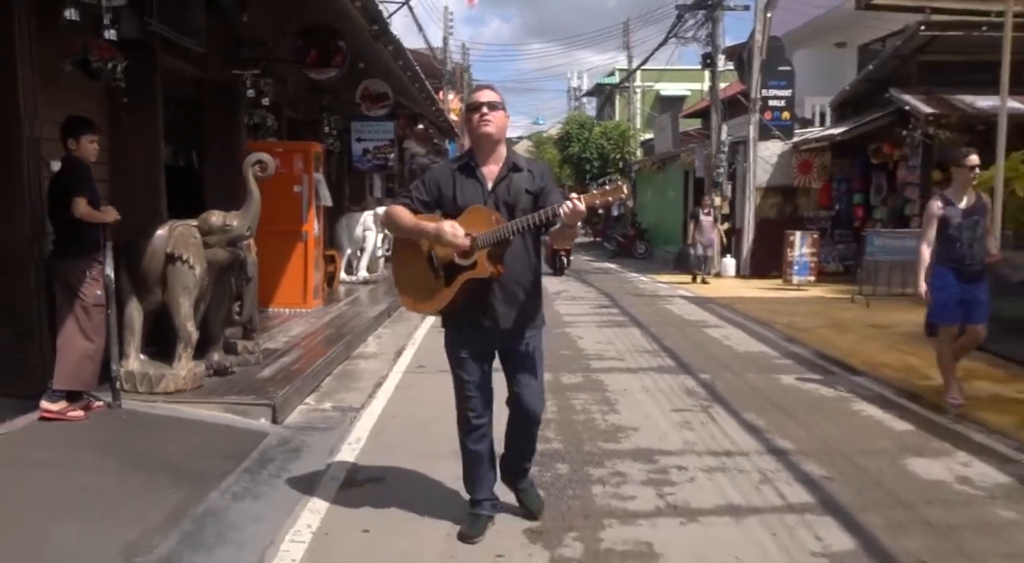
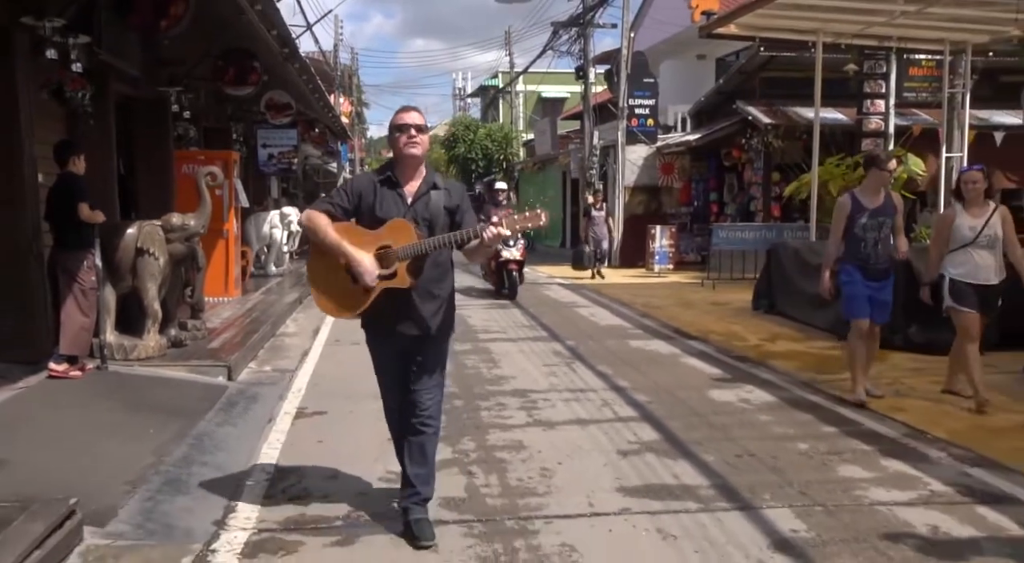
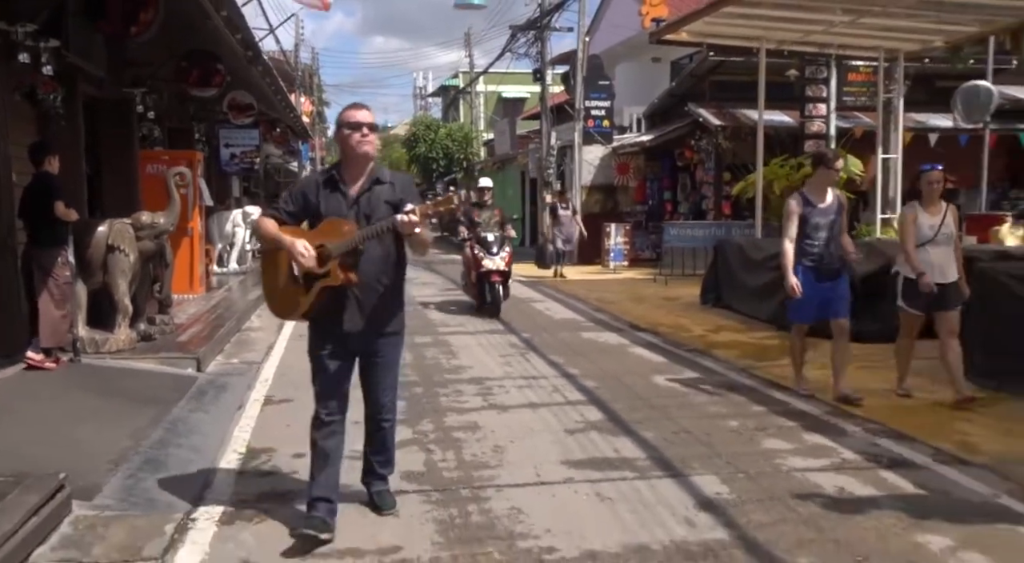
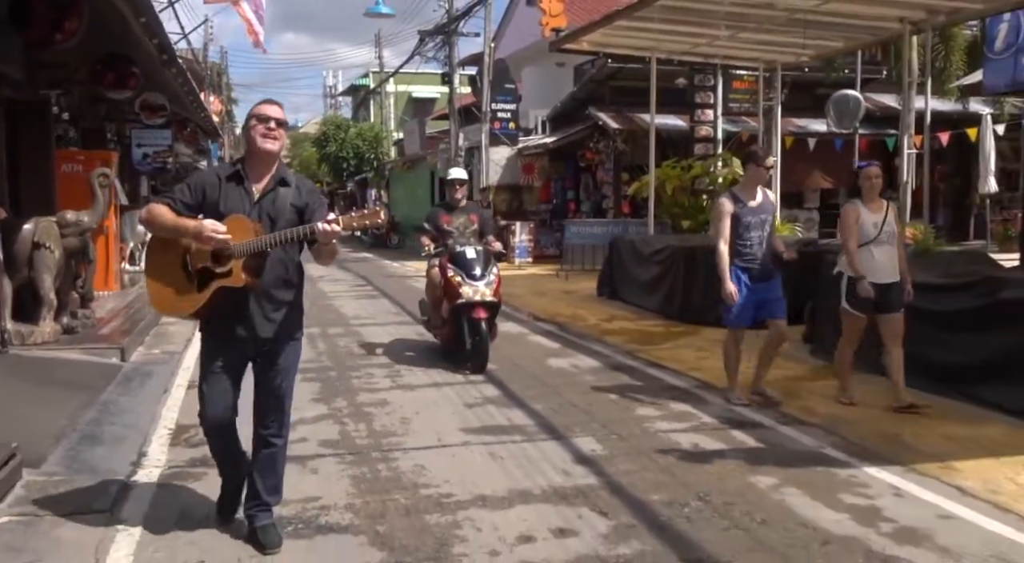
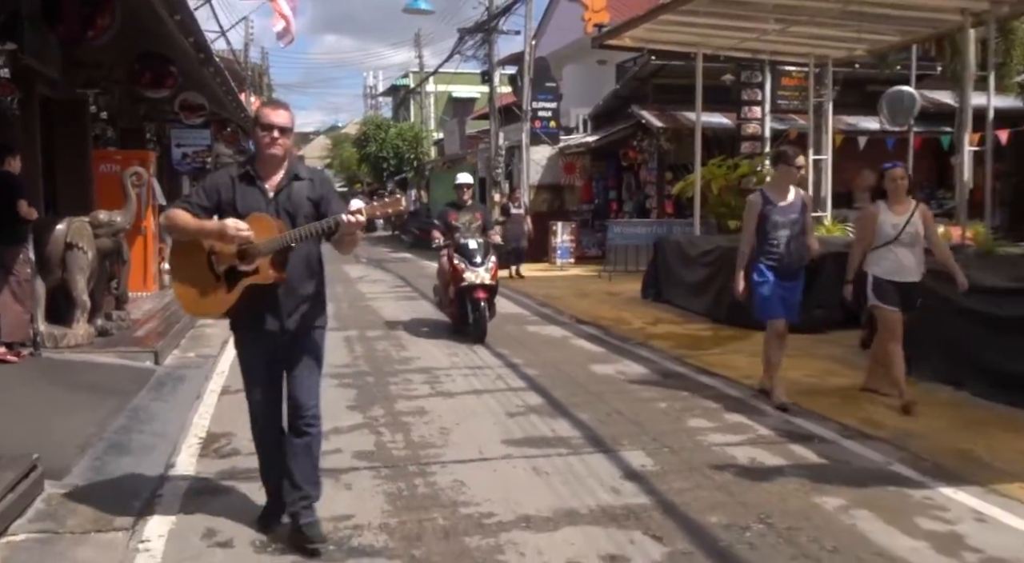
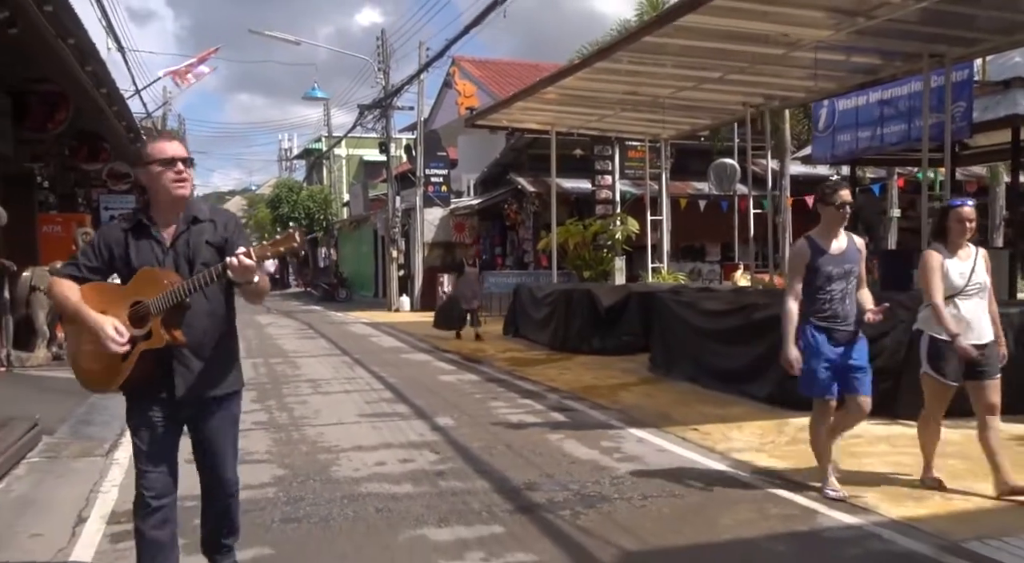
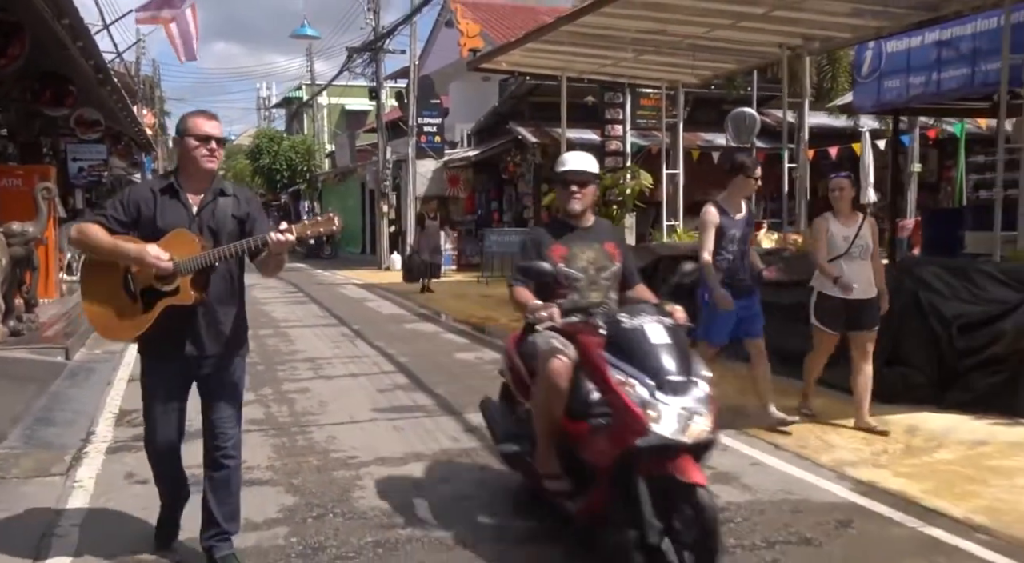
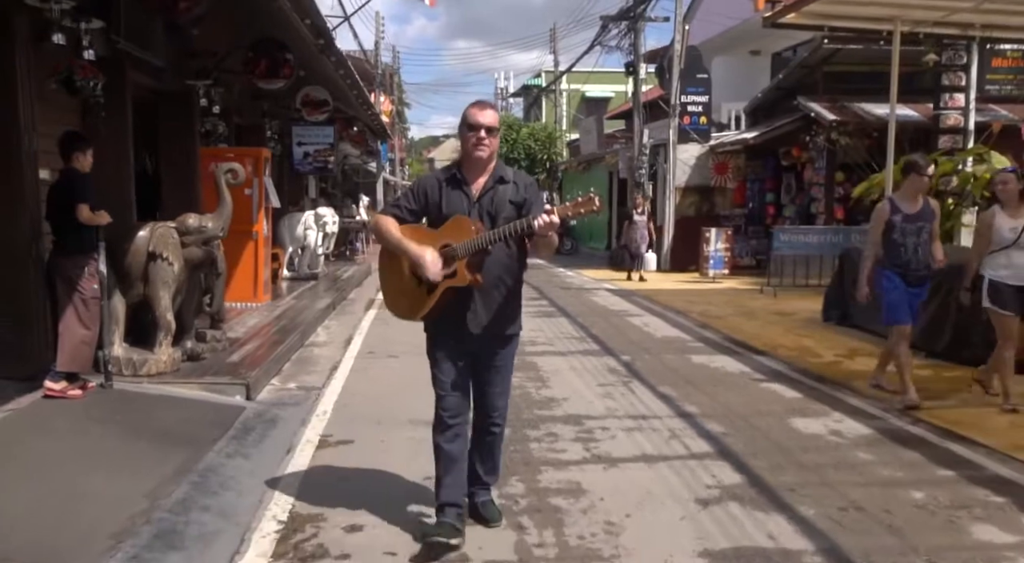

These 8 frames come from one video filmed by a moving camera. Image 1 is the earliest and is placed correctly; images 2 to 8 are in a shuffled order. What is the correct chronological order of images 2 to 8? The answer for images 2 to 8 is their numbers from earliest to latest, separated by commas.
8, 2, 3, 5, 4, 7, 6
